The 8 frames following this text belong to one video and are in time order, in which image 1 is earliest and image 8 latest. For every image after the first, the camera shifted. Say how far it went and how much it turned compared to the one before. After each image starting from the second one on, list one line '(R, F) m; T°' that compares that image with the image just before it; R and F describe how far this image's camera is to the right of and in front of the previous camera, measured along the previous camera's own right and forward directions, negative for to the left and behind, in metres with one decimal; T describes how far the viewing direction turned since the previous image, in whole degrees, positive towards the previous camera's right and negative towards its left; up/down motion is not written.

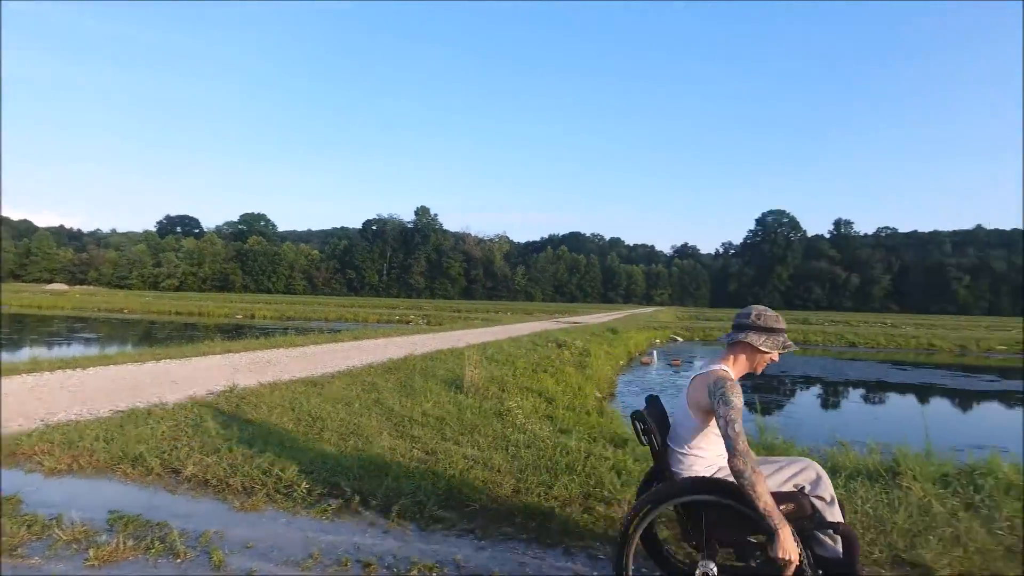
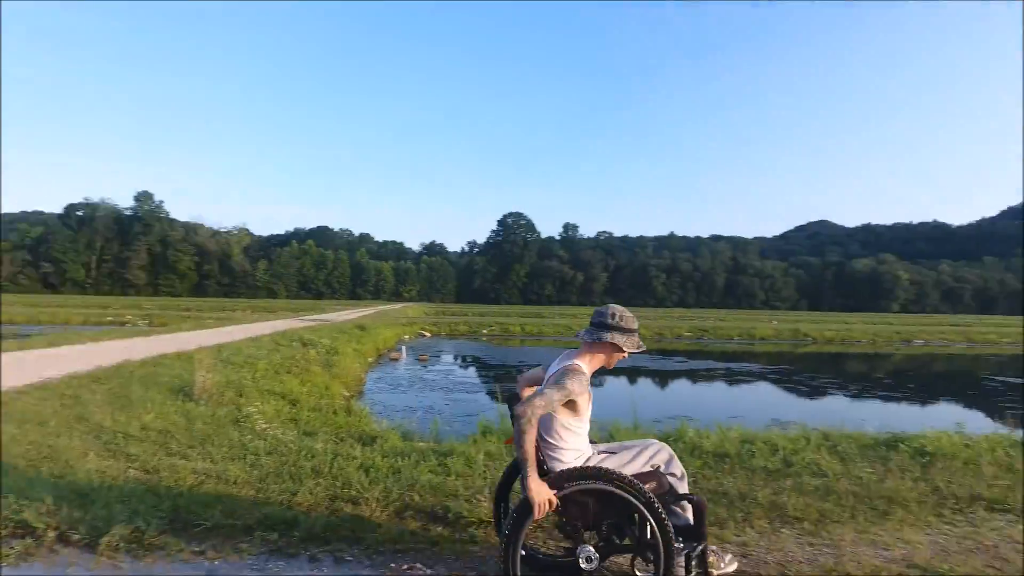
(+0.3, -0.1) m; +21°
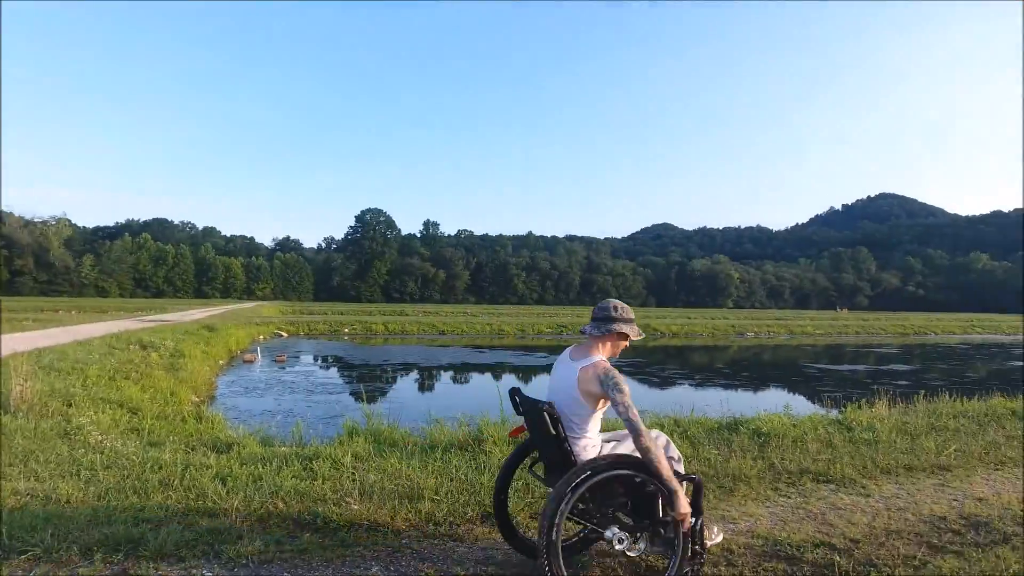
(0.0, 0.0) m; +13°
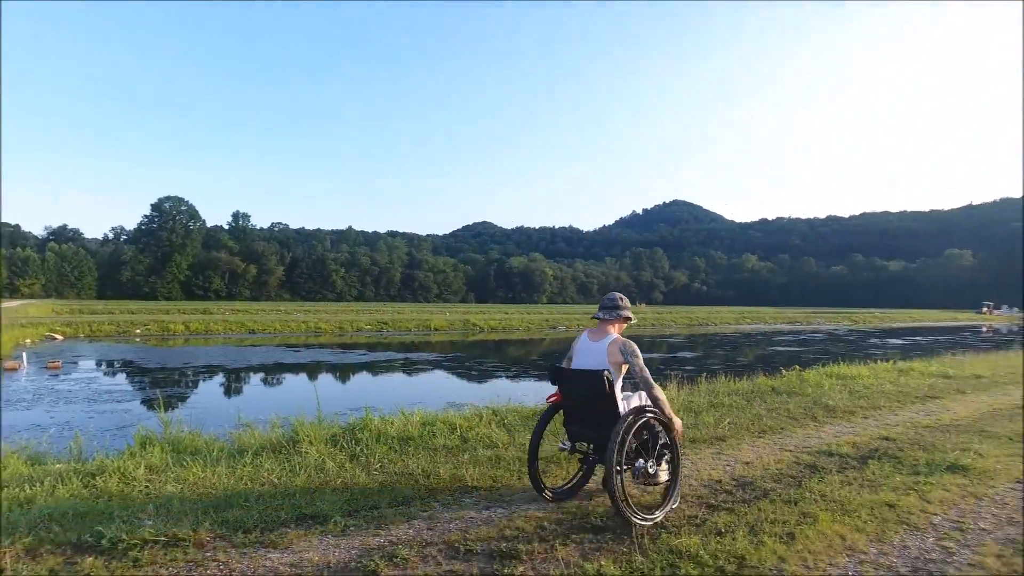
(0.0, 0.0) m; +17°
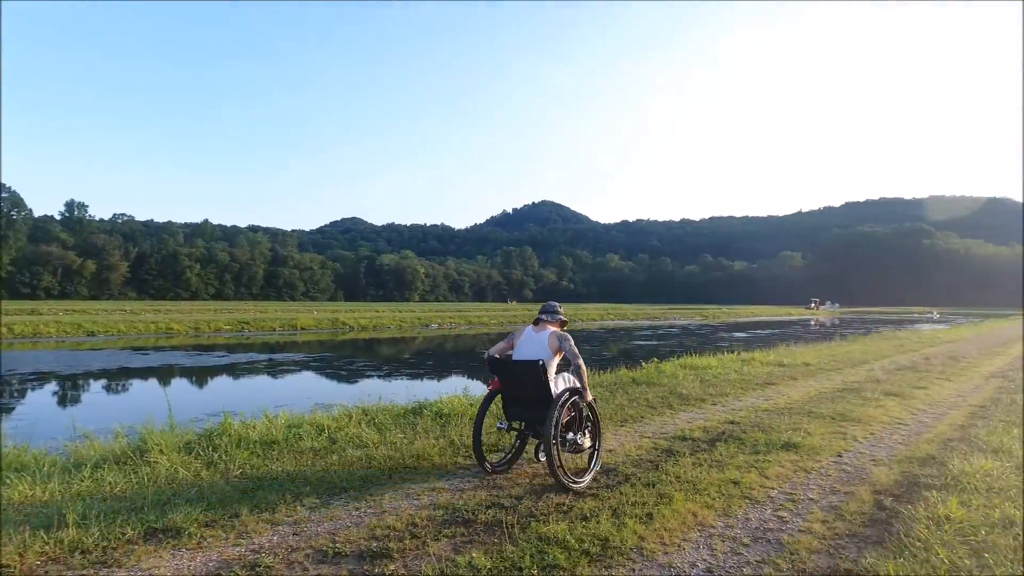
(0.0, 0.0) m; +12°
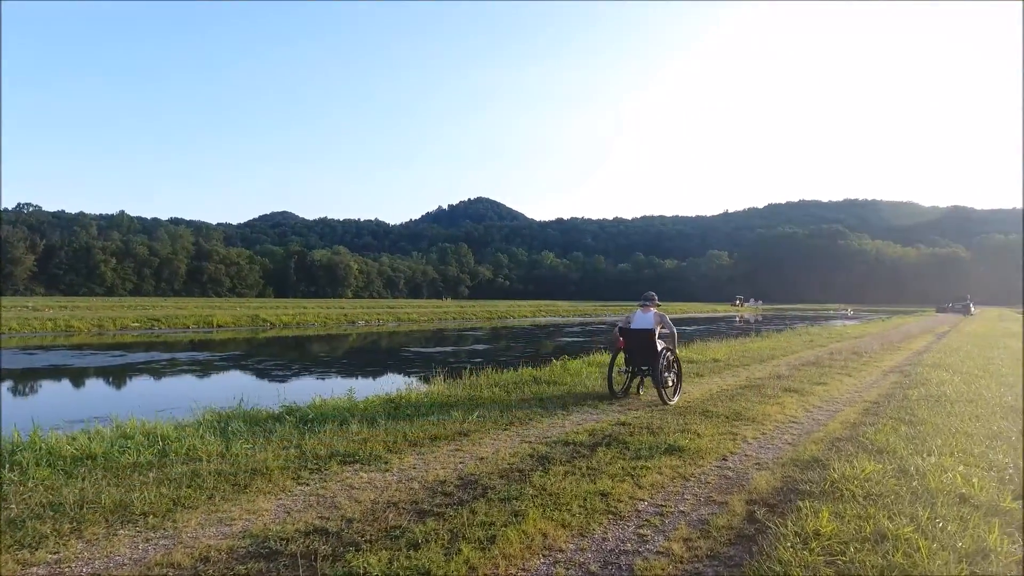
(+0.8, +0.7) m; +6°
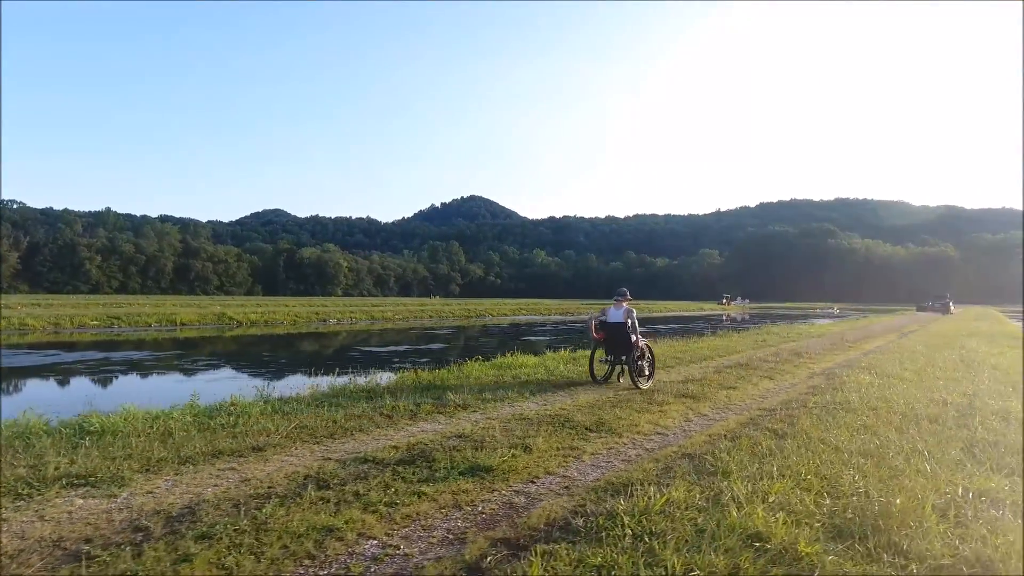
(+2.1, +1.0) m; 0°
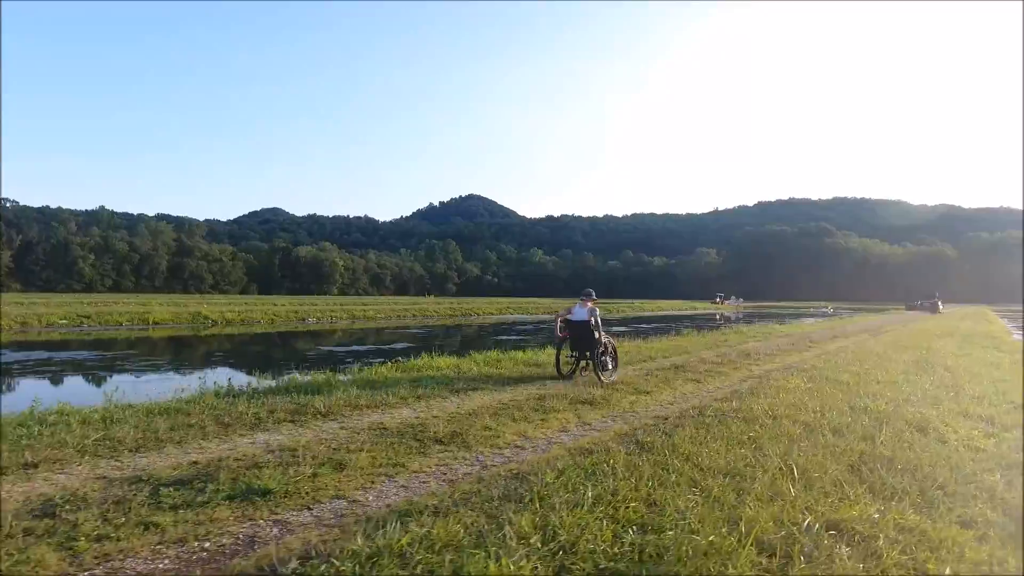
(+1.8, +0.8) m; 0°
